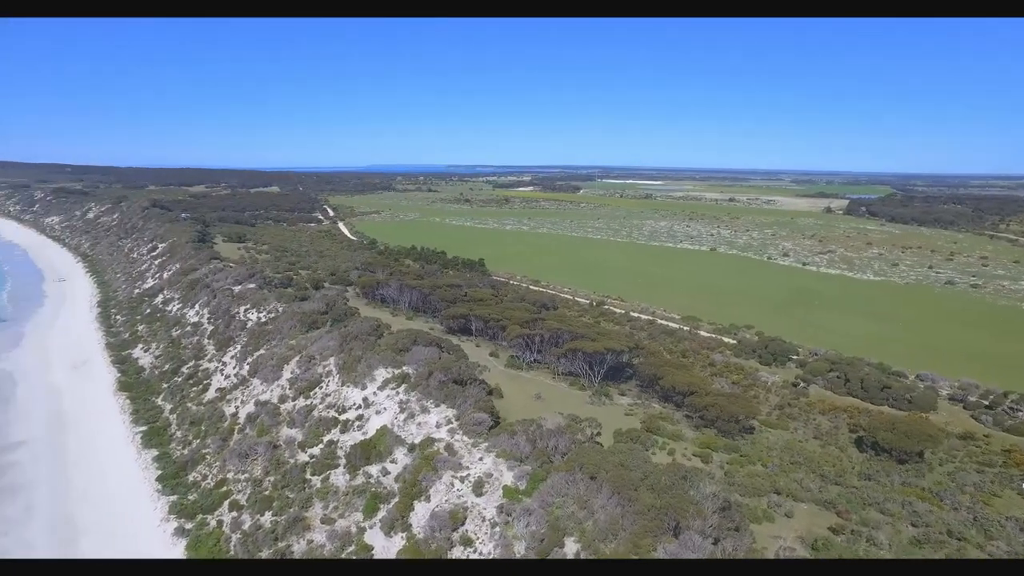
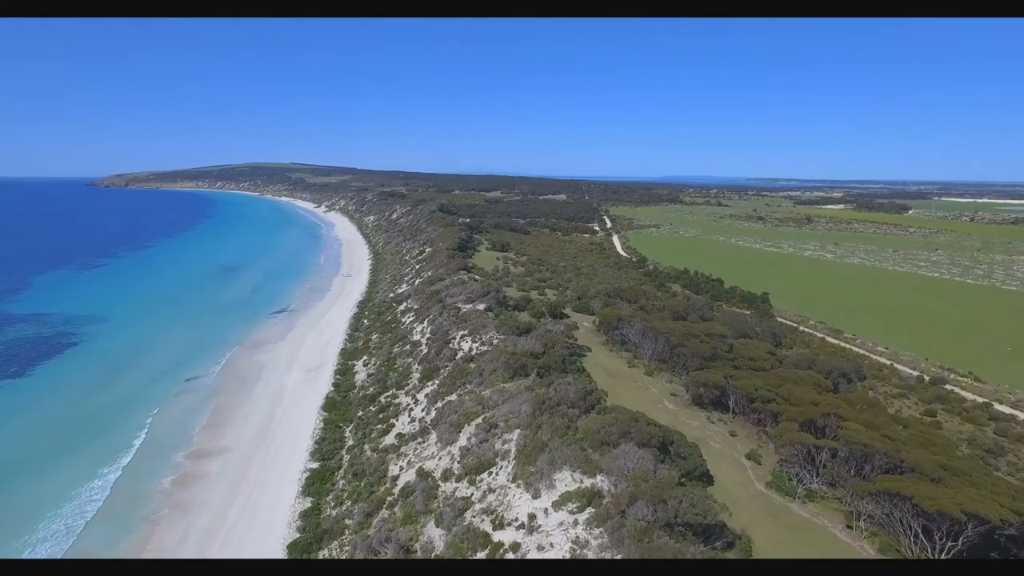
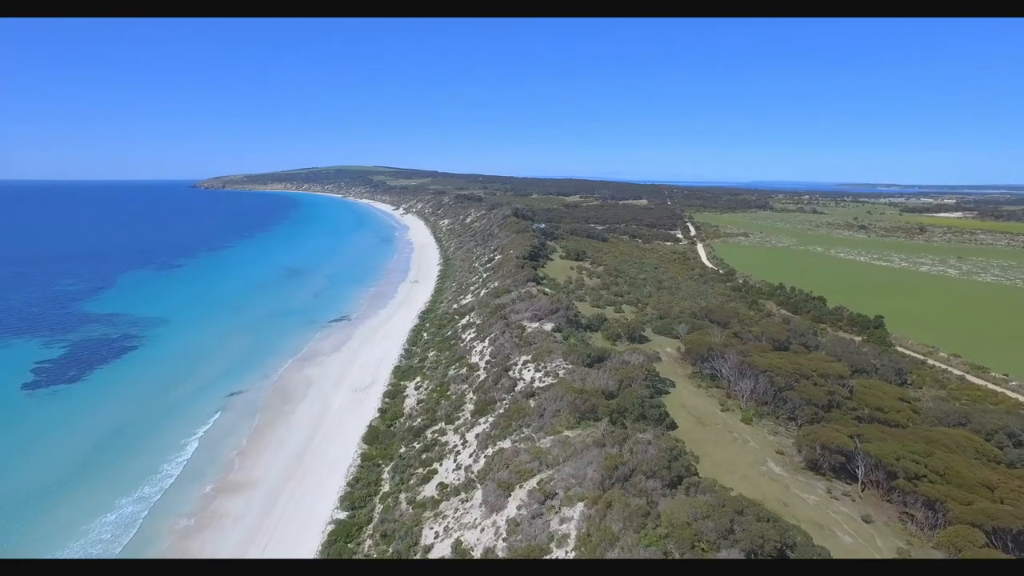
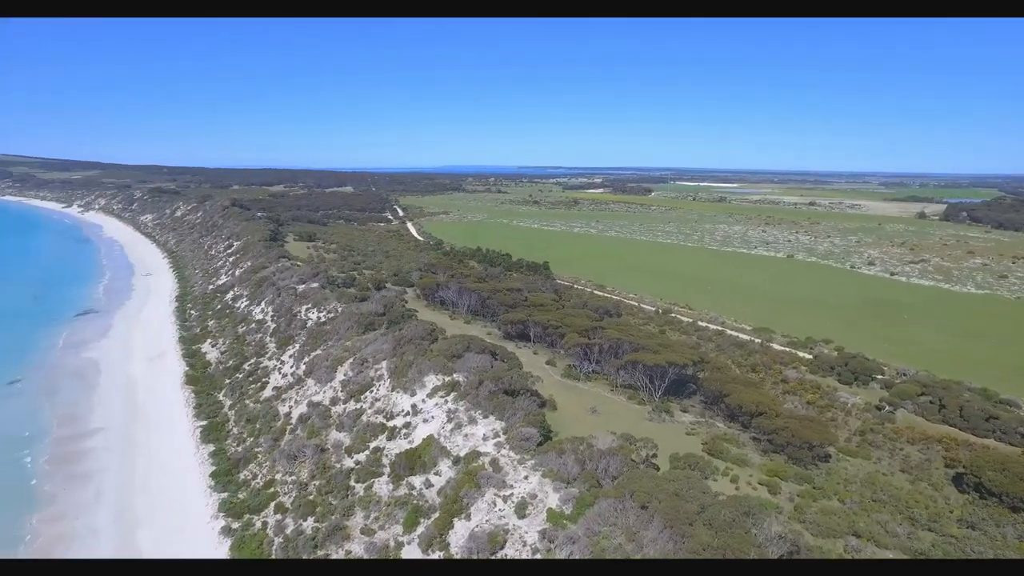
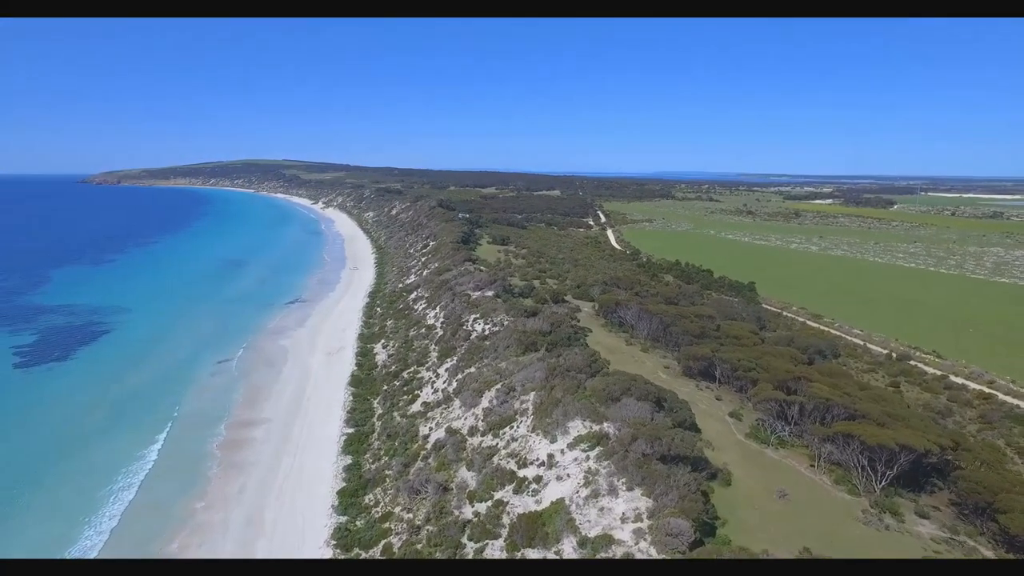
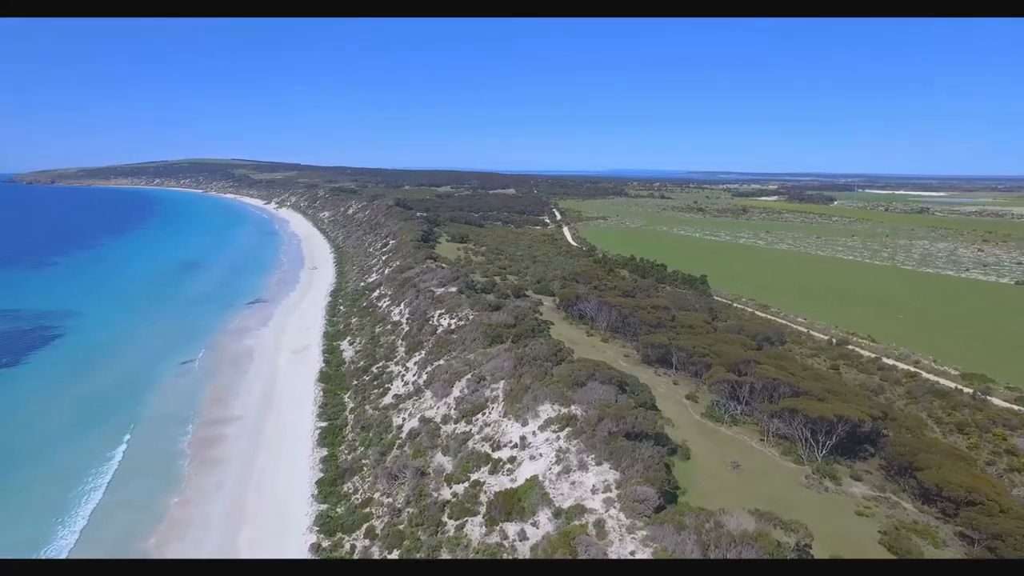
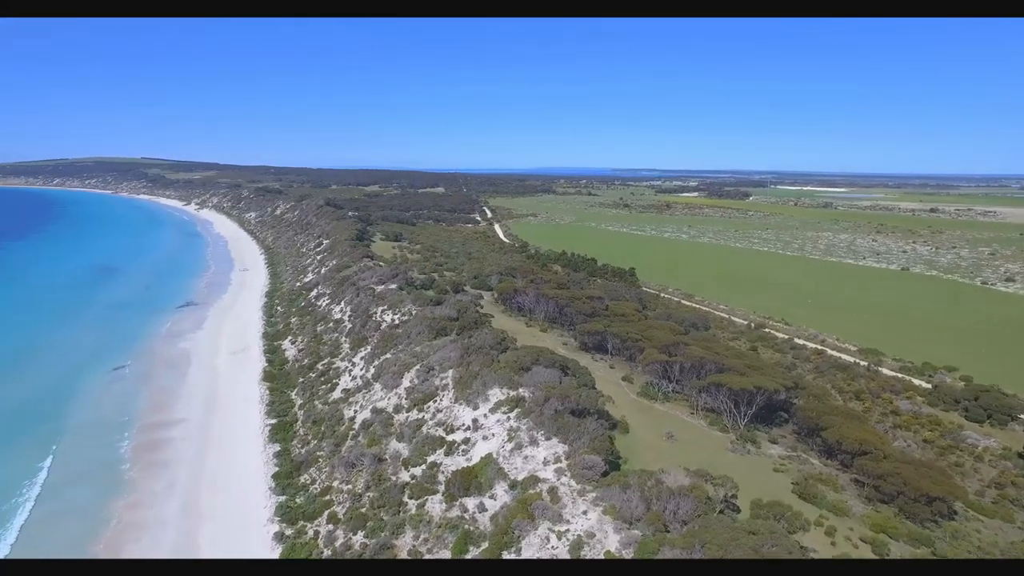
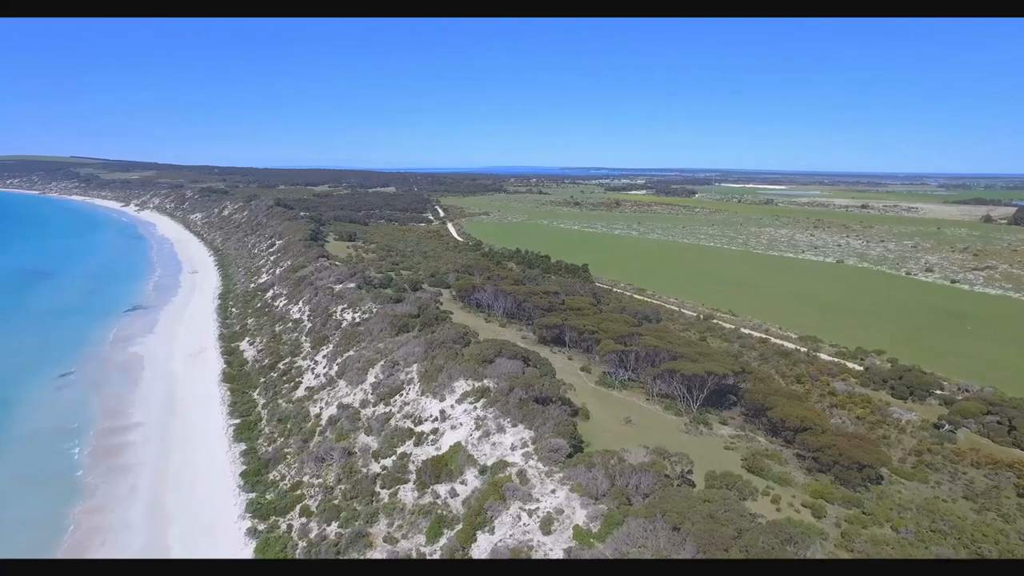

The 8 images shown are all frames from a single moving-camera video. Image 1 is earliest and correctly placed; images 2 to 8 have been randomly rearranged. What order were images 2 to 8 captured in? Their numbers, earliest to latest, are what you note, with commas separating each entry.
4, 8, 7, 6, 5, 2, 3
